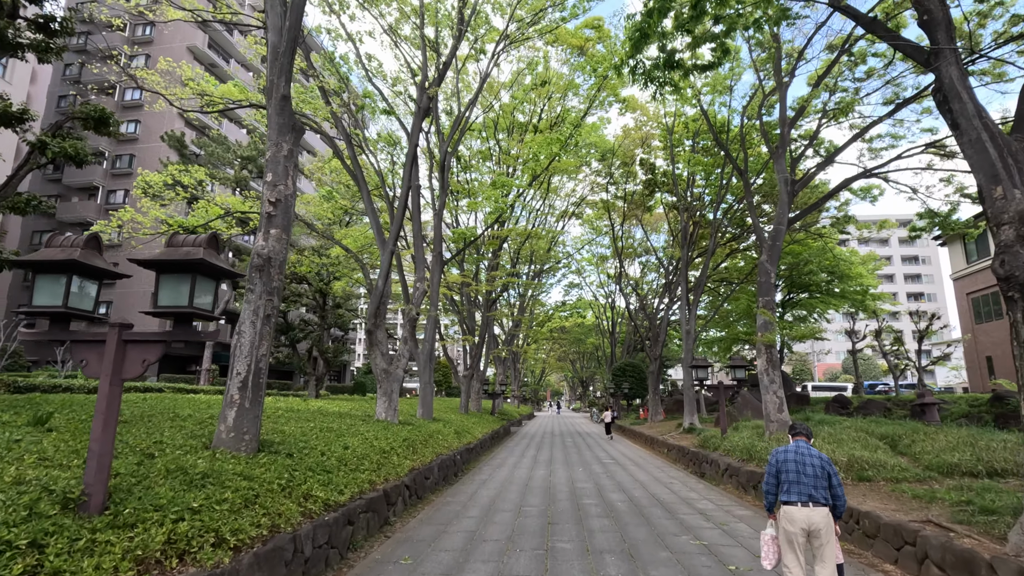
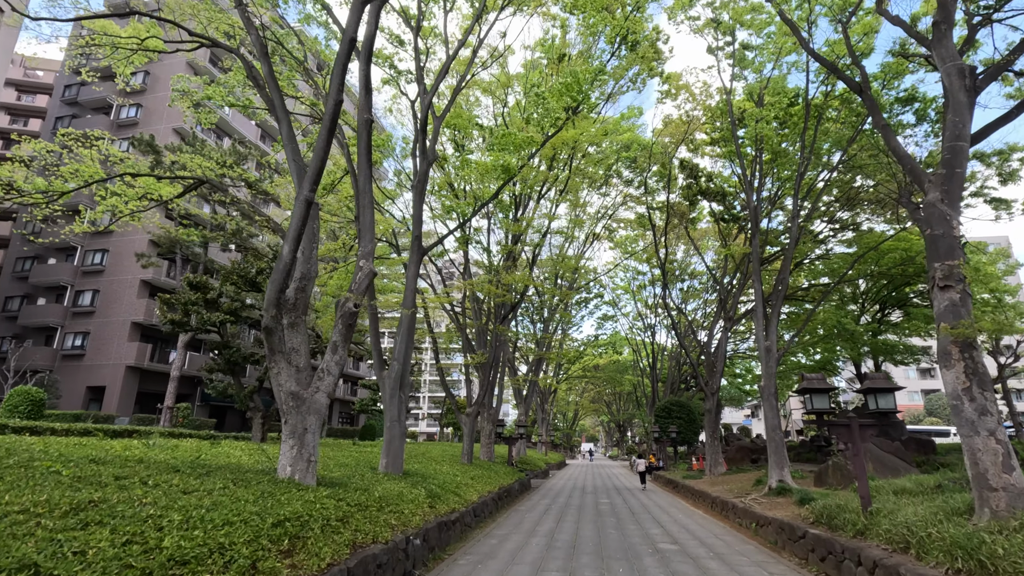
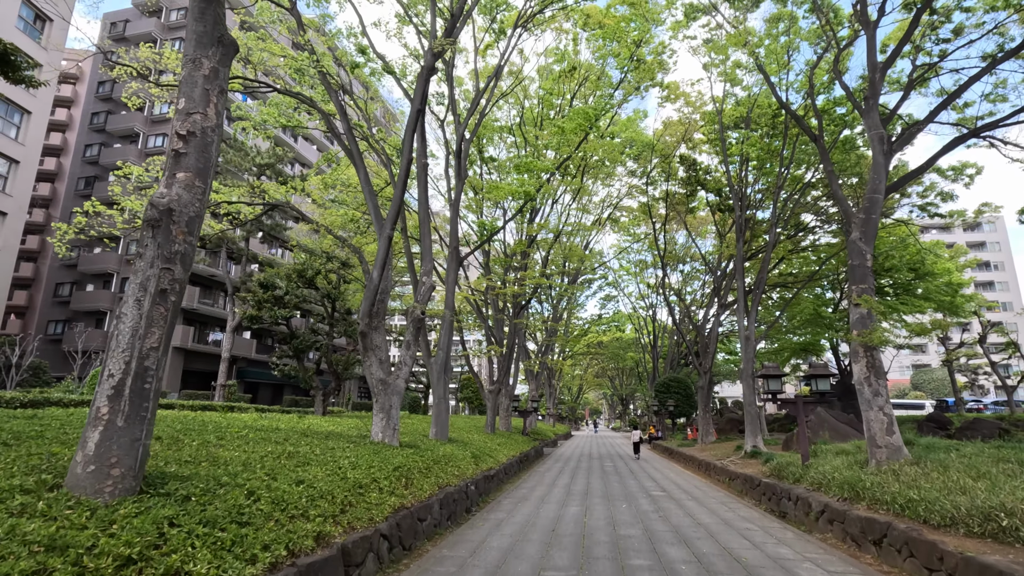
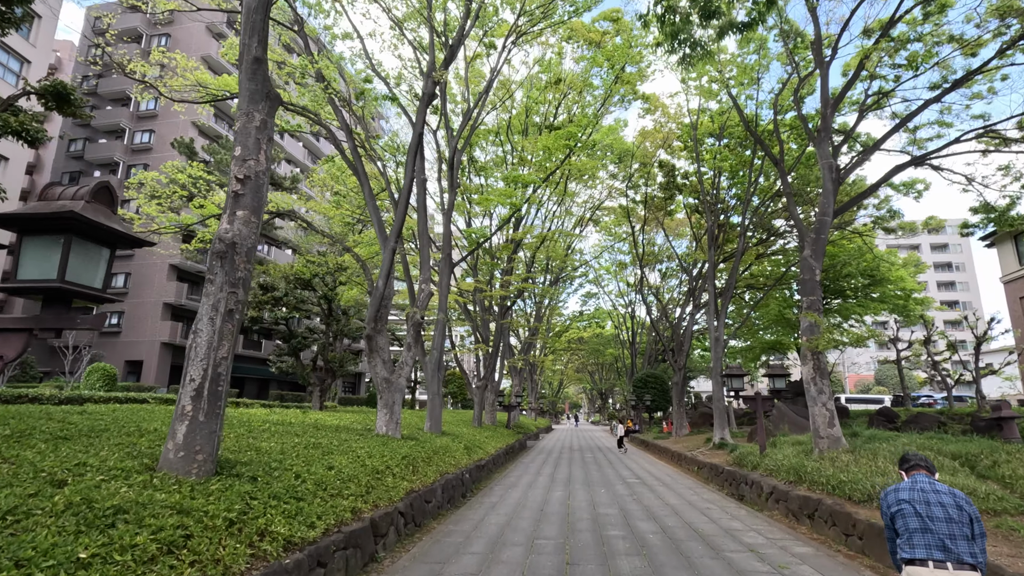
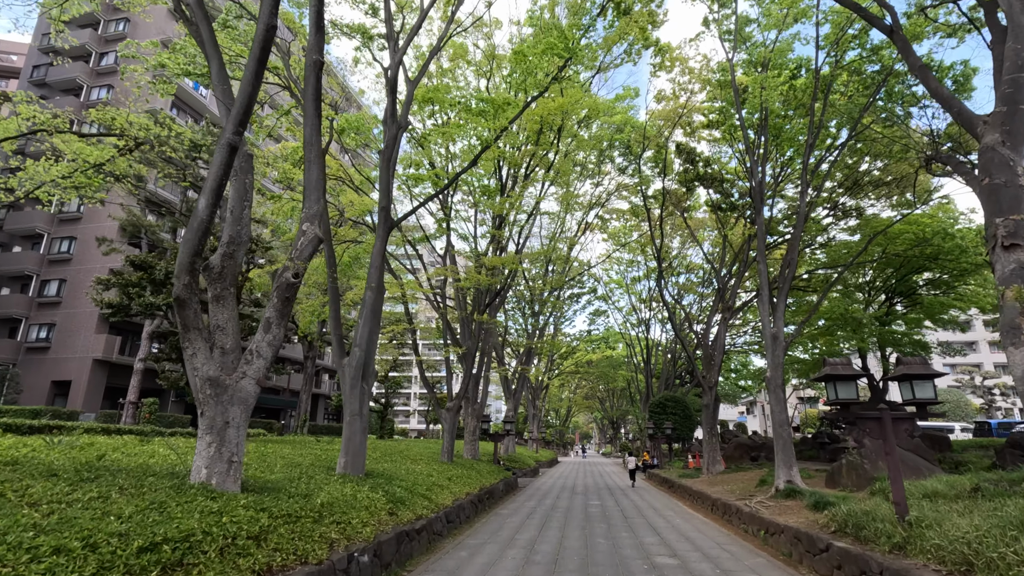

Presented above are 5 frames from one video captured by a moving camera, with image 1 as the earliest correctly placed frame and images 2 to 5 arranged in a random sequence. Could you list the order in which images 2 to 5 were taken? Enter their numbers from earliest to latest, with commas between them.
4, 3, 2, 5
